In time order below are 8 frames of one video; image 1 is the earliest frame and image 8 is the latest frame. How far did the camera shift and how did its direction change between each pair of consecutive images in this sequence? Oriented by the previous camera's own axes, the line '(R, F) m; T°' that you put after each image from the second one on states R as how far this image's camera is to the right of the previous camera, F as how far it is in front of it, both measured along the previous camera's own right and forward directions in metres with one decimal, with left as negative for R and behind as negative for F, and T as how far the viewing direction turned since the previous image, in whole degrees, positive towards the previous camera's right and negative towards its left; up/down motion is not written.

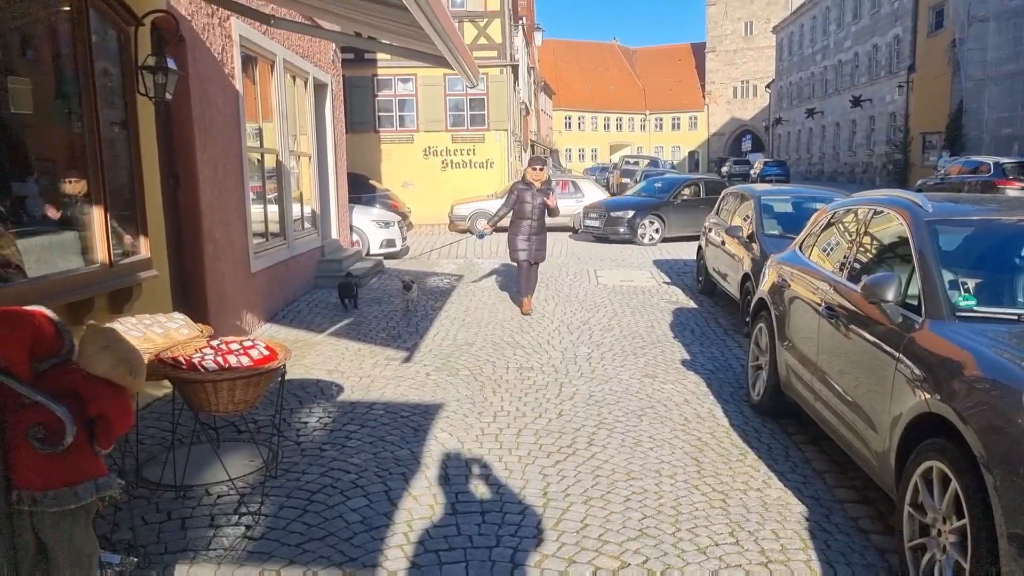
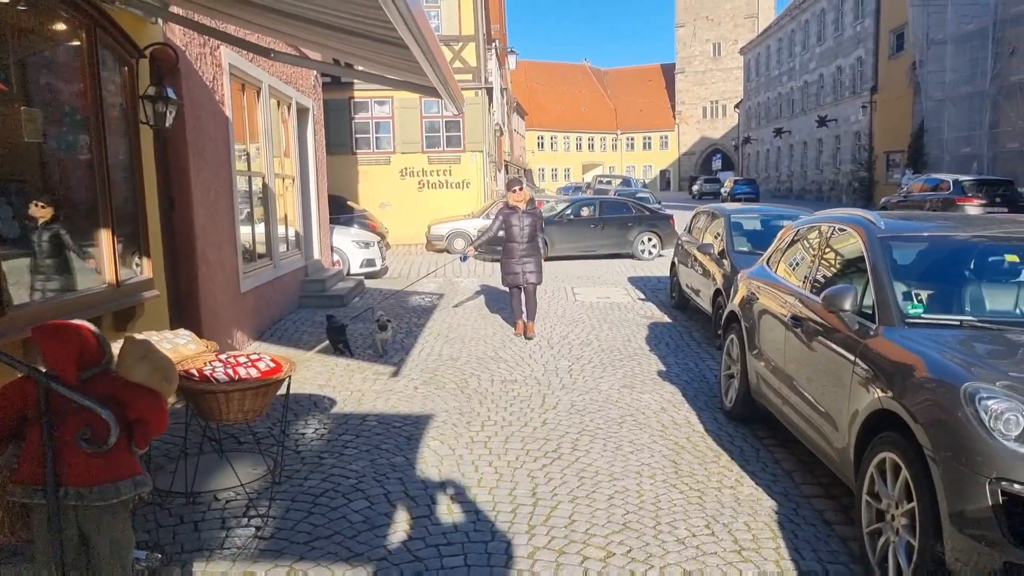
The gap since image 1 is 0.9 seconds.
(-0.1, -0.3) m; +2°
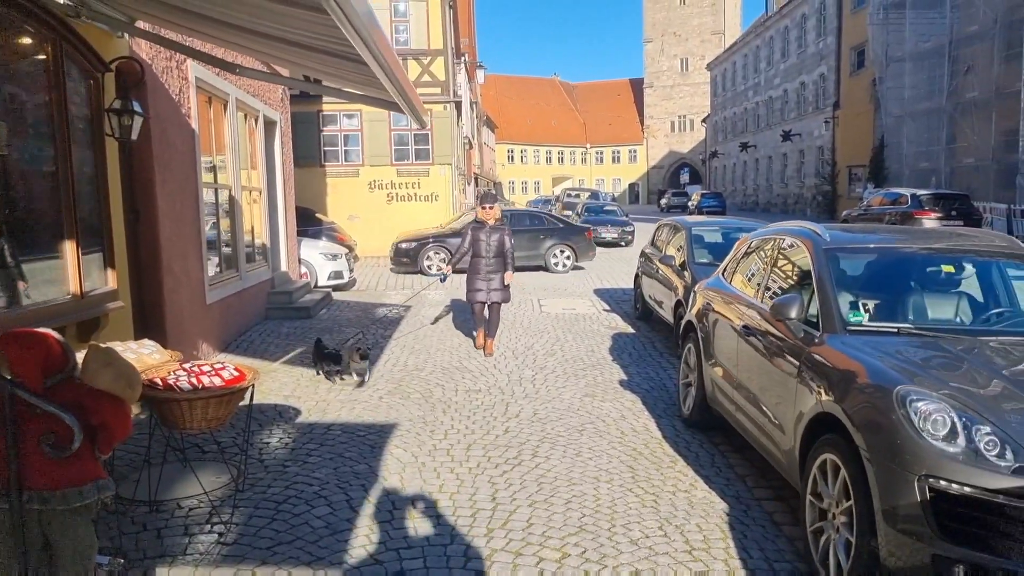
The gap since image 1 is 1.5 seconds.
(+0.1, -0.1) m; +2°
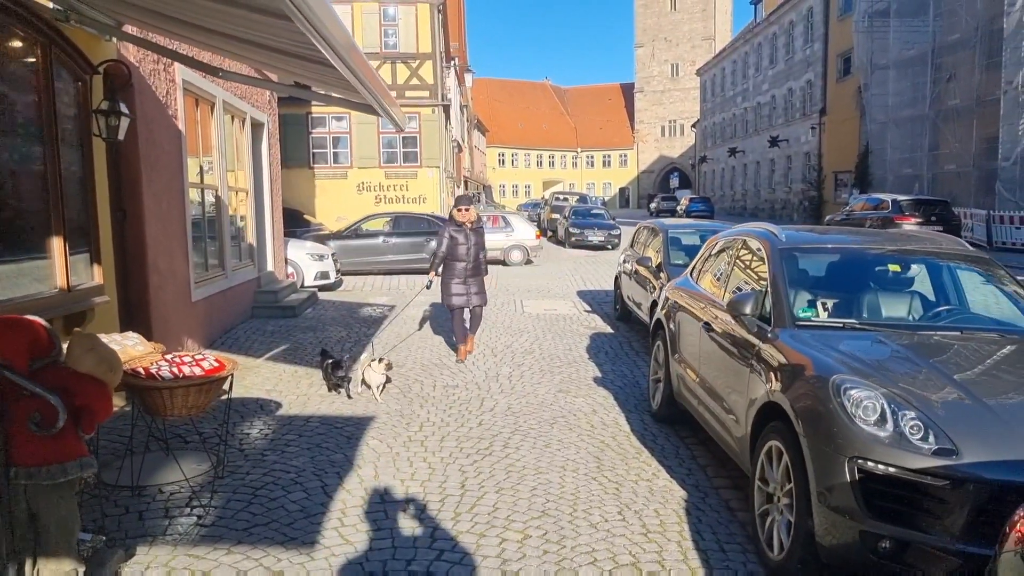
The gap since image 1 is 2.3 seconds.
(+0.1, -0.2) m; +1°
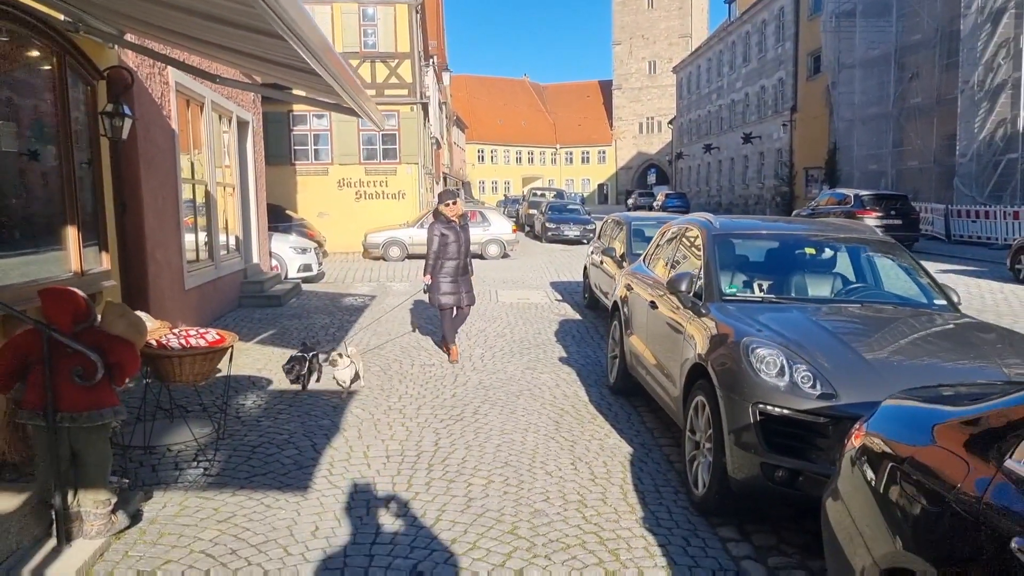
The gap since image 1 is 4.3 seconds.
(+0.1, -0.6) m; +1°
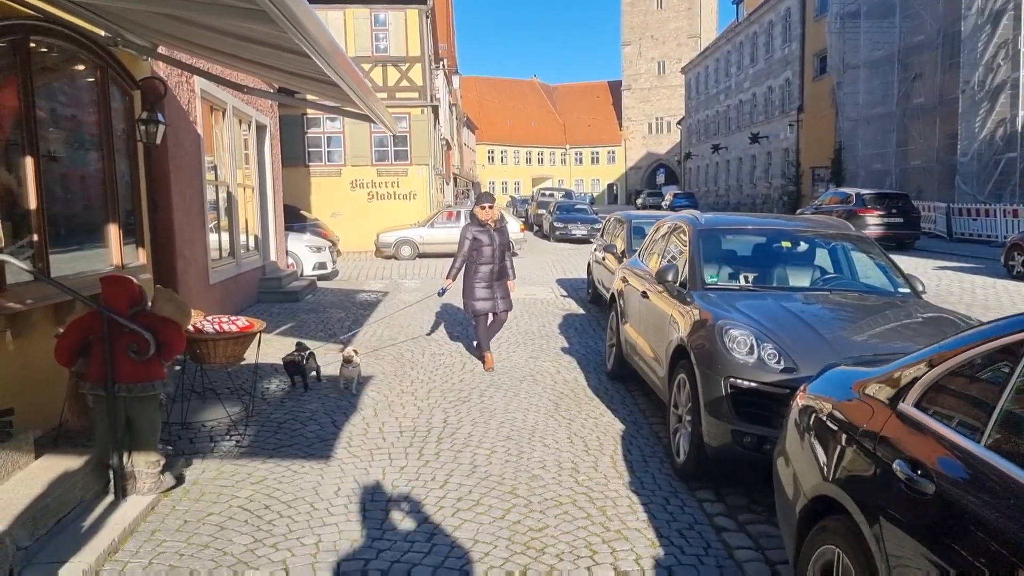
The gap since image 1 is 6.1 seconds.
(+0.1, -0.5) m; -1°
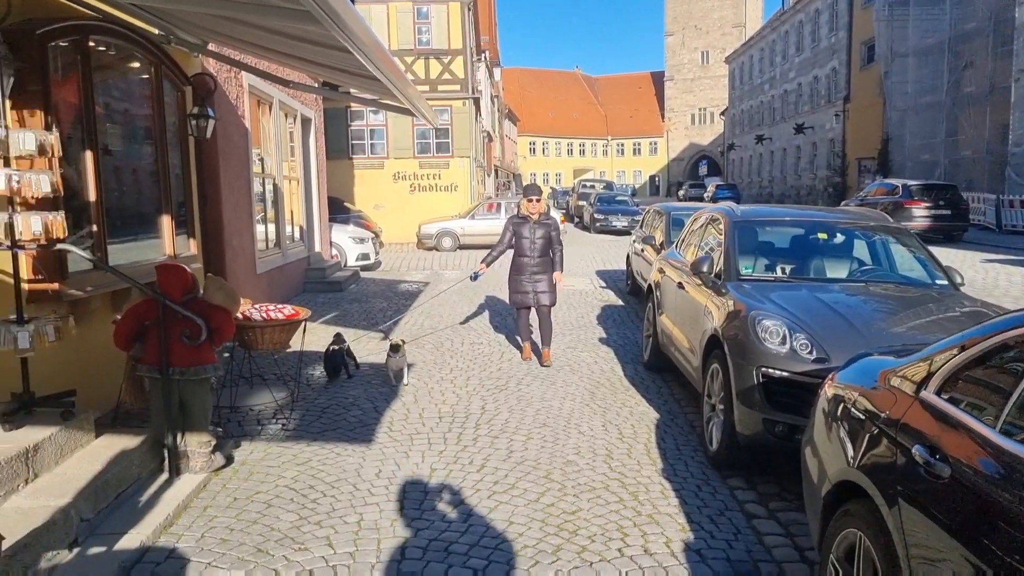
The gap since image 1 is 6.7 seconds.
(0.0, -0.1) m; -3°
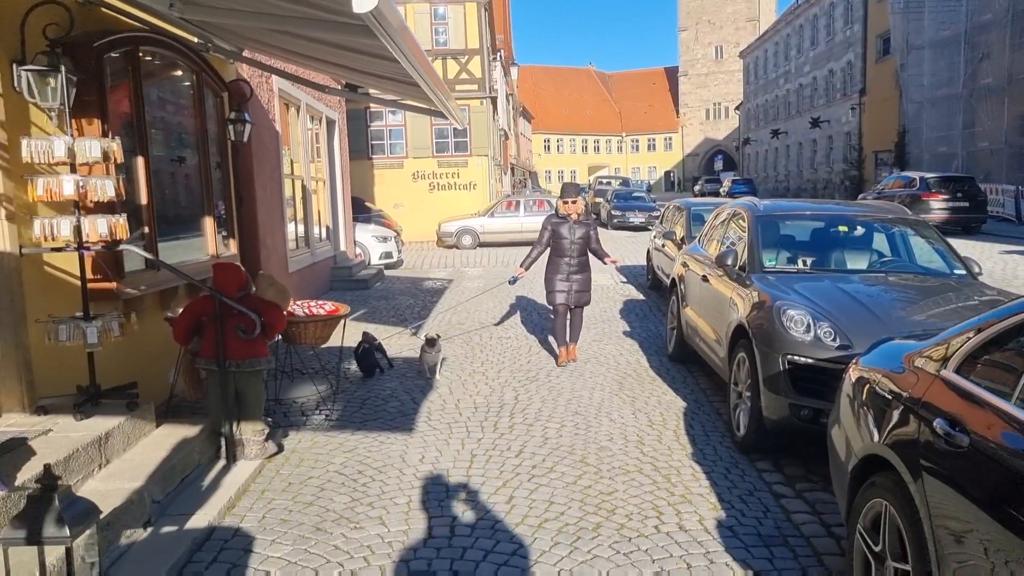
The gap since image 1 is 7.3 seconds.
(-0.1, -0.2) m; -1°
